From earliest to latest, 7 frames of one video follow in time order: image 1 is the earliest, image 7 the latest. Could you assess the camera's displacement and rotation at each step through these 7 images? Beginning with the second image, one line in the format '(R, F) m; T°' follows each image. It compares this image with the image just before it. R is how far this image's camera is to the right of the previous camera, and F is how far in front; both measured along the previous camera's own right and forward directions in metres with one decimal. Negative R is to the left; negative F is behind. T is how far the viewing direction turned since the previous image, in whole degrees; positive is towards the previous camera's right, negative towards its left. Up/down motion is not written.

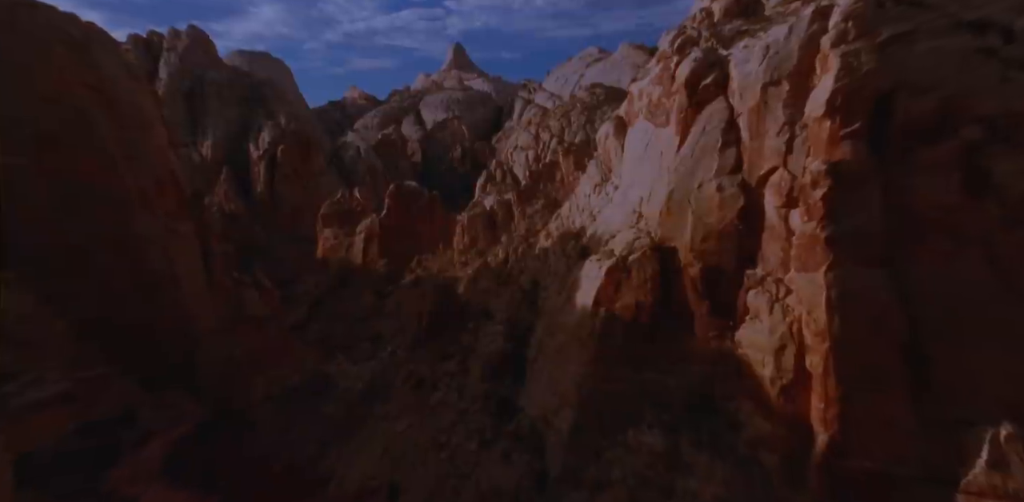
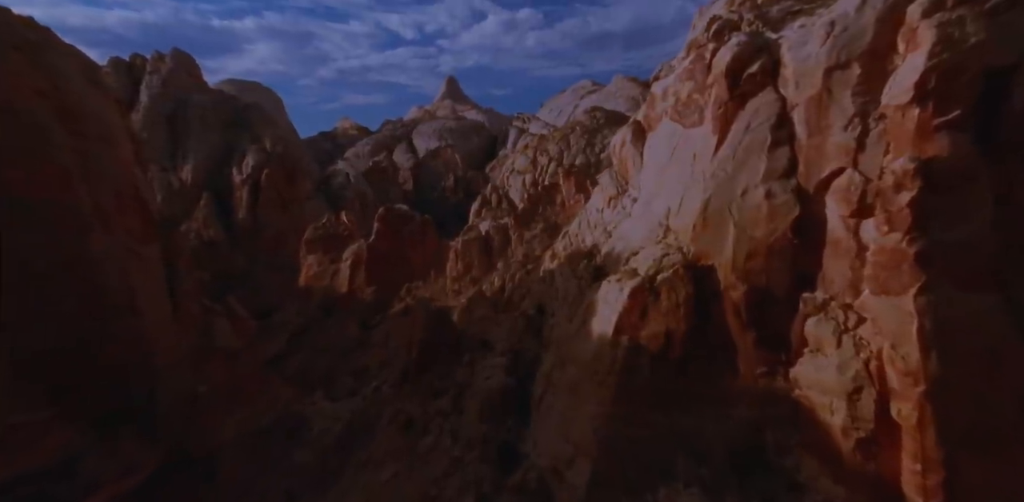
(-0.1, +0.6) m; +1°
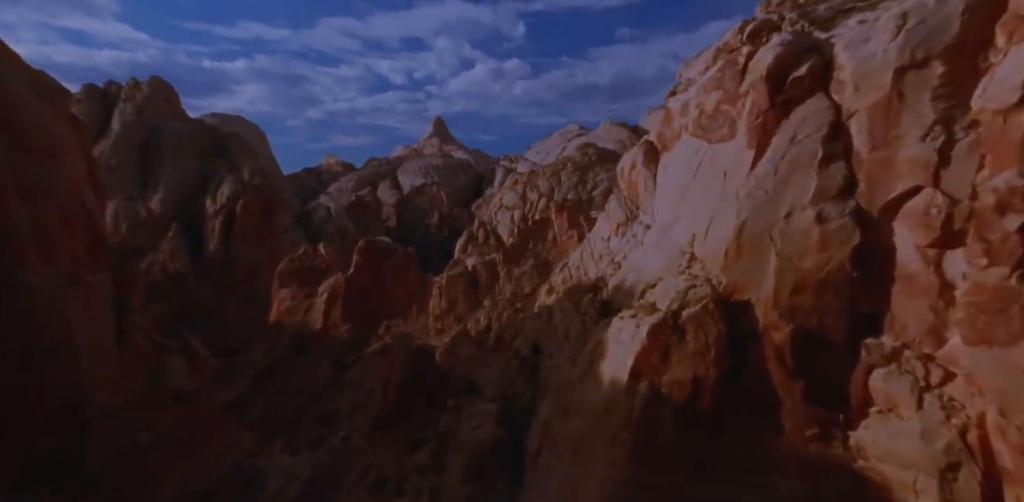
(-0.1, +0.5) m; +2°
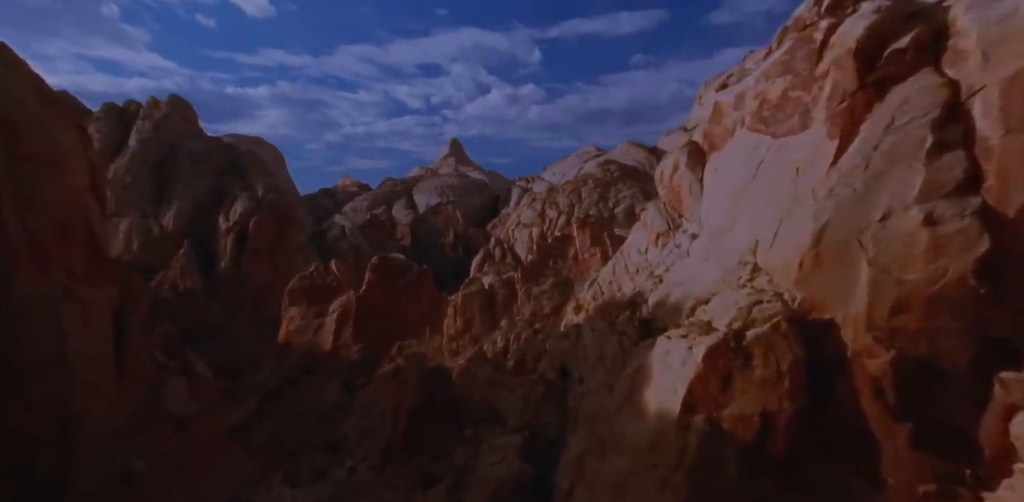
(-0.1, +0.4) m; -1°
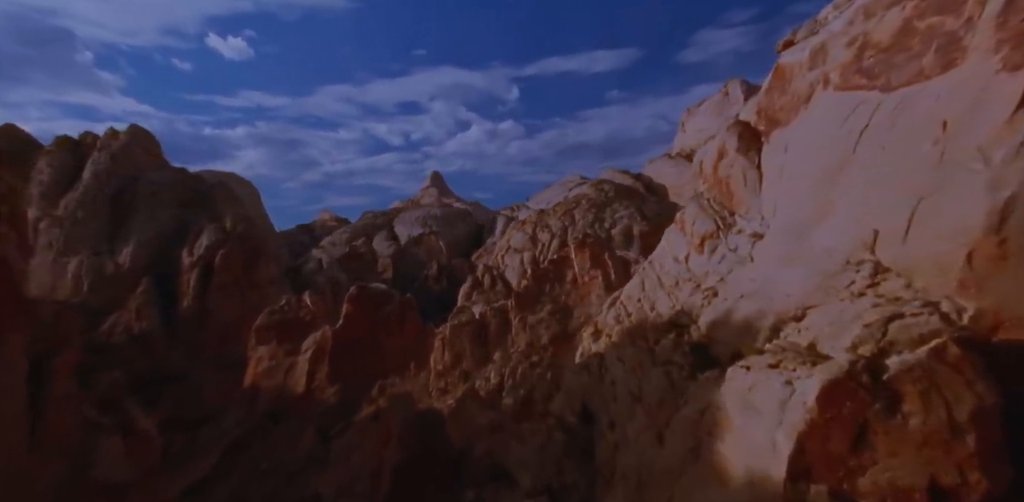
(-0.1, +0.8) m; +2°
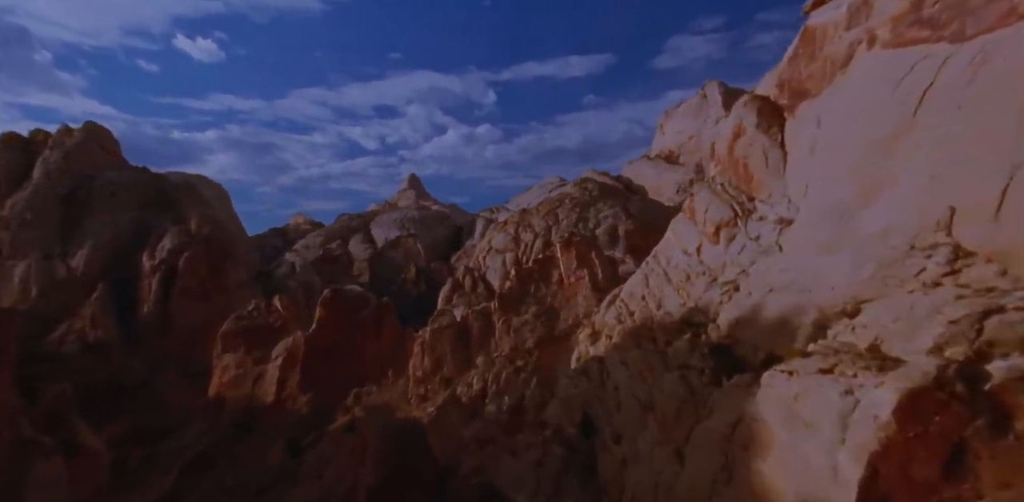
(-0.1, +0.4) m; +2°
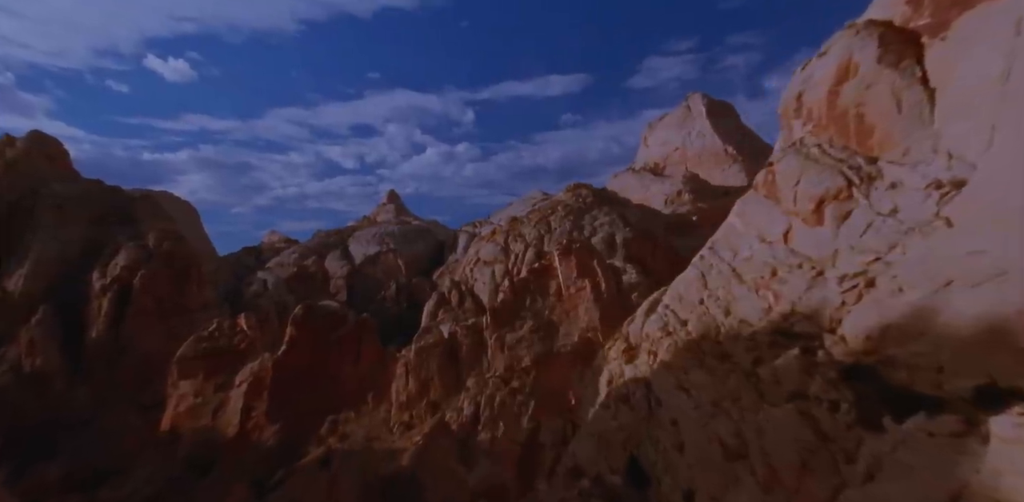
(-0.2, +0.8) m; +2°
